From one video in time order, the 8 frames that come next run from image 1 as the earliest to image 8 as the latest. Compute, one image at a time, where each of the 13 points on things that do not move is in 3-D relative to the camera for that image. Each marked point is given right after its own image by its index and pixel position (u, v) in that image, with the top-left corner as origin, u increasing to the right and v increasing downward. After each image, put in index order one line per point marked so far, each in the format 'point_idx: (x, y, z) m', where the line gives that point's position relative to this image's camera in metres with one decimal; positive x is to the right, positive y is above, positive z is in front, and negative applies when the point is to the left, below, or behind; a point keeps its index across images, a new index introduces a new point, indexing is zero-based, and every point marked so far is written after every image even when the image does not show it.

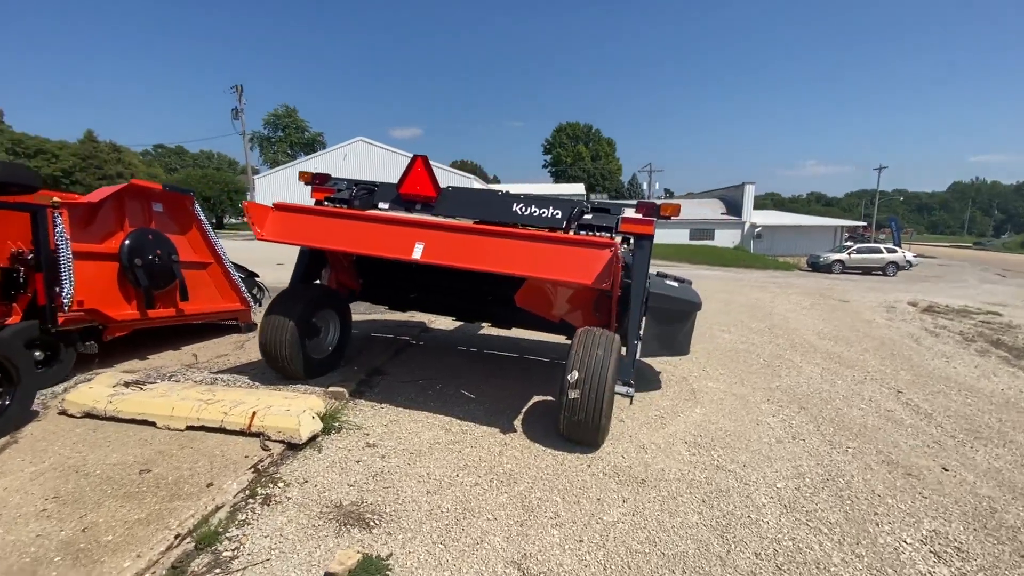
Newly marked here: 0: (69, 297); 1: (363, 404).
0: (-4.1, -0.1, +4.4) m
1: (-1.3, -1.0, +4.3) m
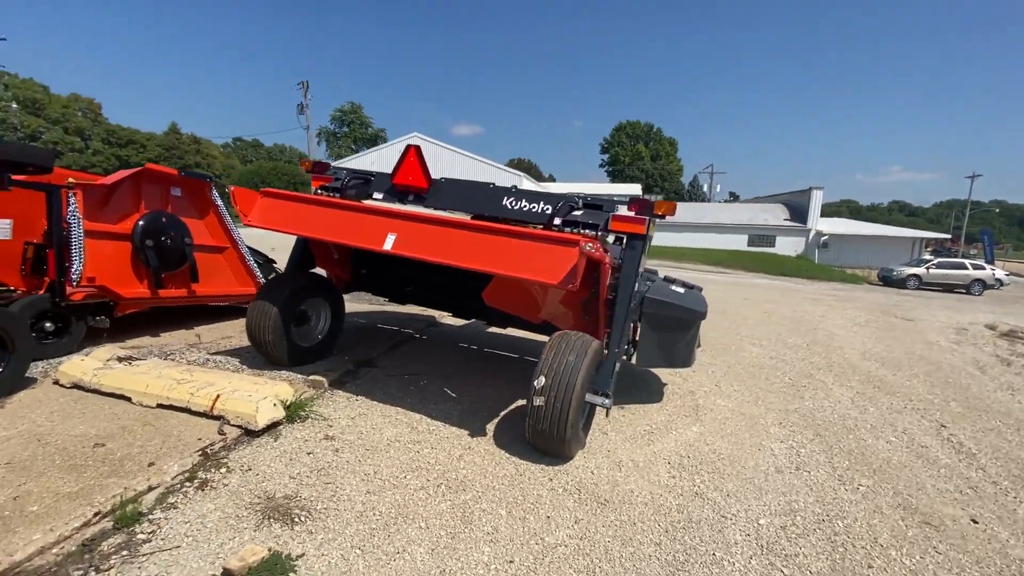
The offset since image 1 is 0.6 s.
0: (-4.2, +0.1, +4.7) m
1: (-1.5, -0.9, +4.3) m
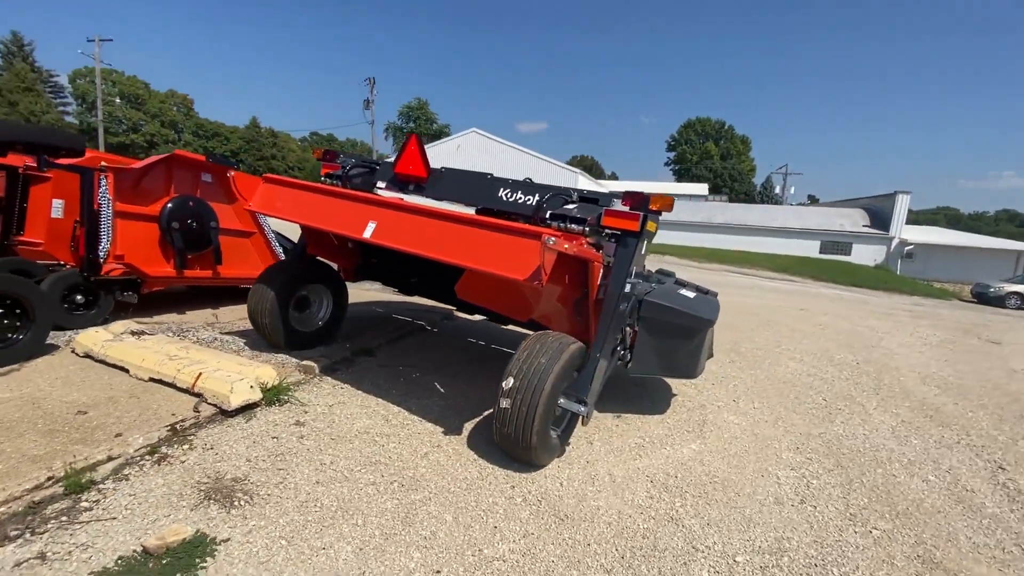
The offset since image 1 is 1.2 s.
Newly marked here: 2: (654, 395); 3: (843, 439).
0: (-4.2, +0.4, +5.0) m
1: (-1.7, -0.8, +4.3) m
2: (+1.5, -1.1, +5.0) m
3: (+3.0, -1.4, +4.5) m
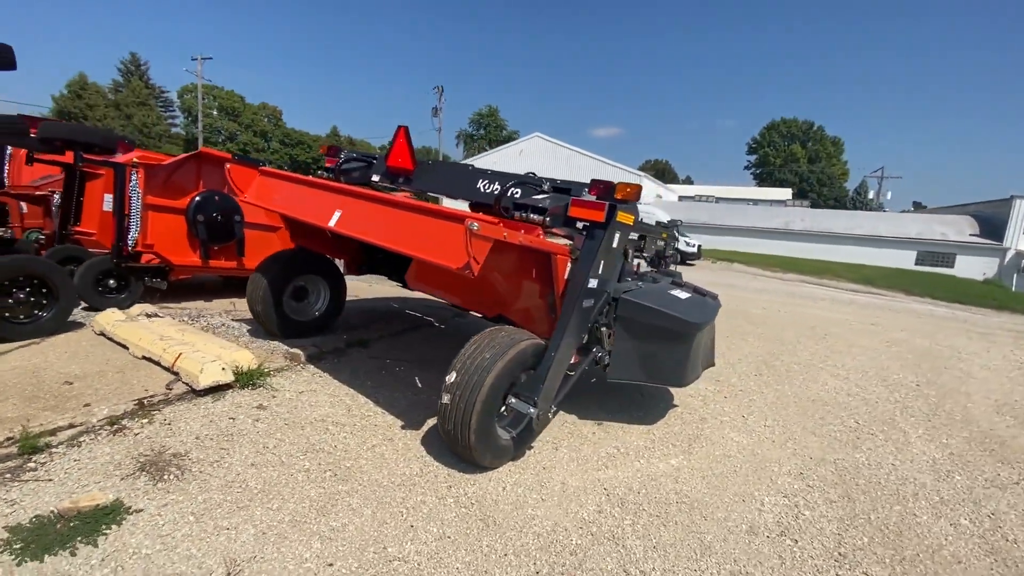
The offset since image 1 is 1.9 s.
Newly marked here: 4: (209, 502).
0: (-4.2, +0.5, +5.4) m
1: (-1.9, -0.7, +4.4) m
2: (+1.3, -1.1, +4.7) m
3: (+2.8, -1.4, +3.9) m
4: (-1.6, -1.2, +2.7) m
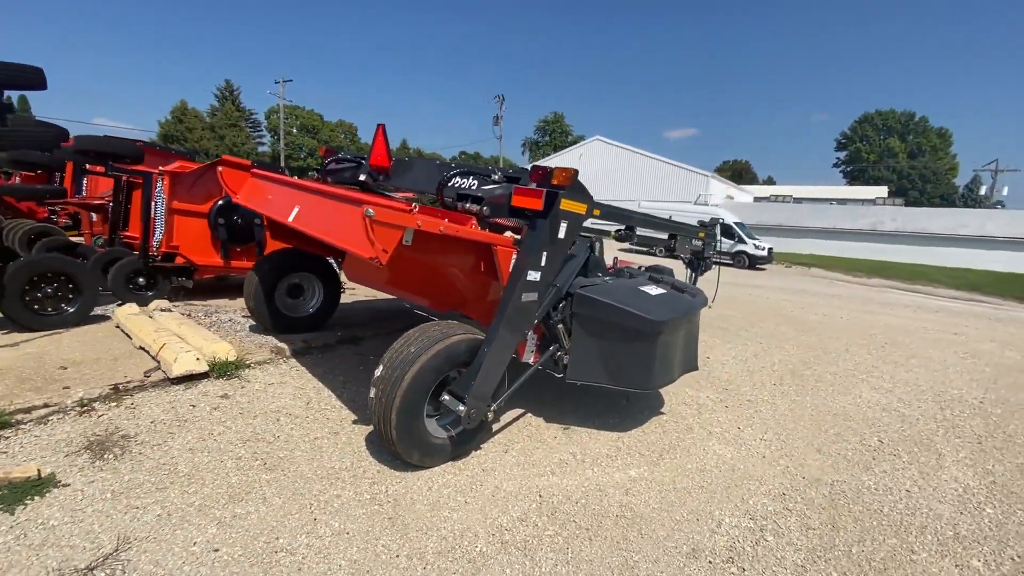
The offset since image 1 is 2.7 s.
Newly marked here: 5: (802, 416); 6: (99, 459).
0: (-4.3, +0.6, +5.9) m
1: (-2.1, -0.7, +4.5) m
2: (+1.1, -1.1, +4.3) m
3: (+2.4, -1.4, +3.3) m
4: (-2.2, -1.1, +2.8) m
5: (+2.7, -1.2, +4.5) m
6: (-2.5, -1.0, +2.9) m
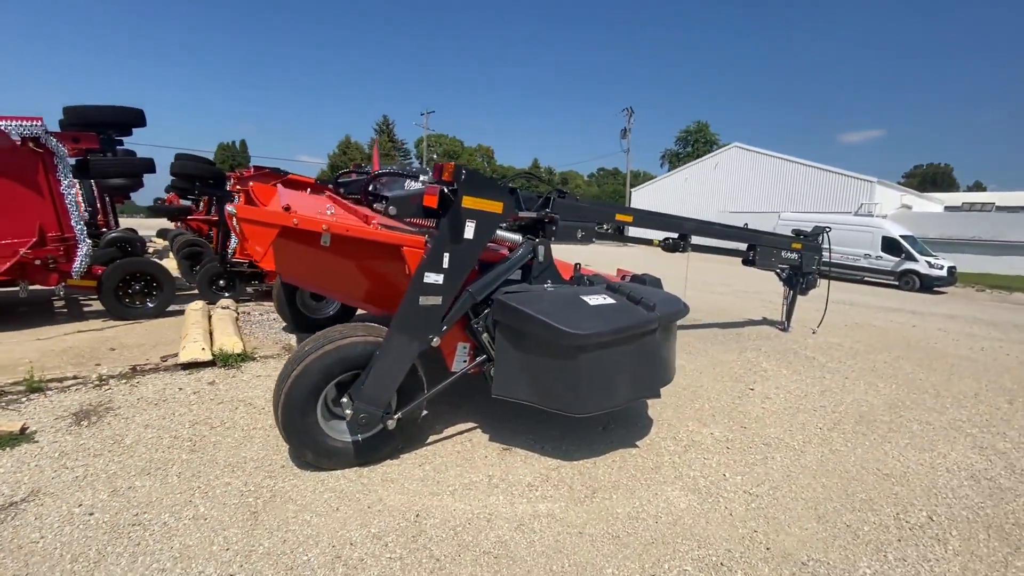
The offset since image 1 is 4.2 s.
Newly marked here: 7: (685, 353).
0: (-3.9, +0.5, +6.9) m
1: (-2.3, -0.7, +4.9) m
2: (+0.7, -1.2, +3.8) m
3: (+1.7, -1.5, +2.4) m
4: (-2.8, -1.1, +3.2) m
5: (+2.3, -1.3, +3.5) m
6: (-3.1, -1.0, +3.5) m
7: (+2.2, -0.8, +6.2) m
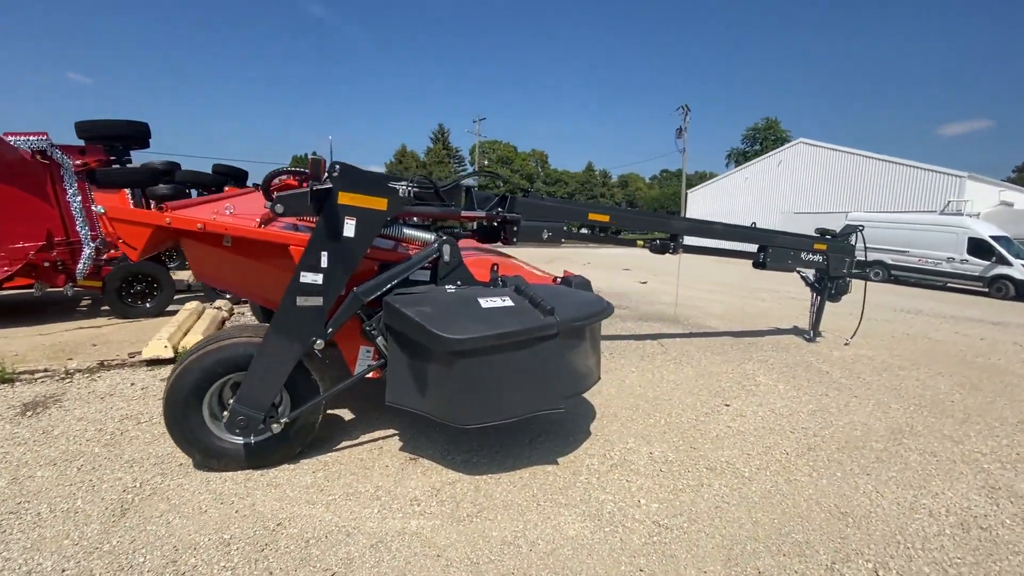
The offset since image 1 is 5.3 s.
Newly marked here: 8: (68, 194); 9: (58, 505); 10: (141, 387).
0: (-4.0, +0.5, +7.2) m
1: (-2.7, -0.7, +5.0) m
2: (+0.1, -1.2, +3.5) m
3: (+0.9, -1.5, +2.0) m
4: (-3.5, -1.0, +3.4) m
5: (+1.6, -1.3, +3.0) m
6: (-3.7, -1.0, +3.7) m
7: (+1.9, -0.9, +5.7) m
8: (-5.1, +1.1, +5.7) m
9: (-2.5, -1.2, +2.8) m
10: (-3.2, -0.9, +4.2) m
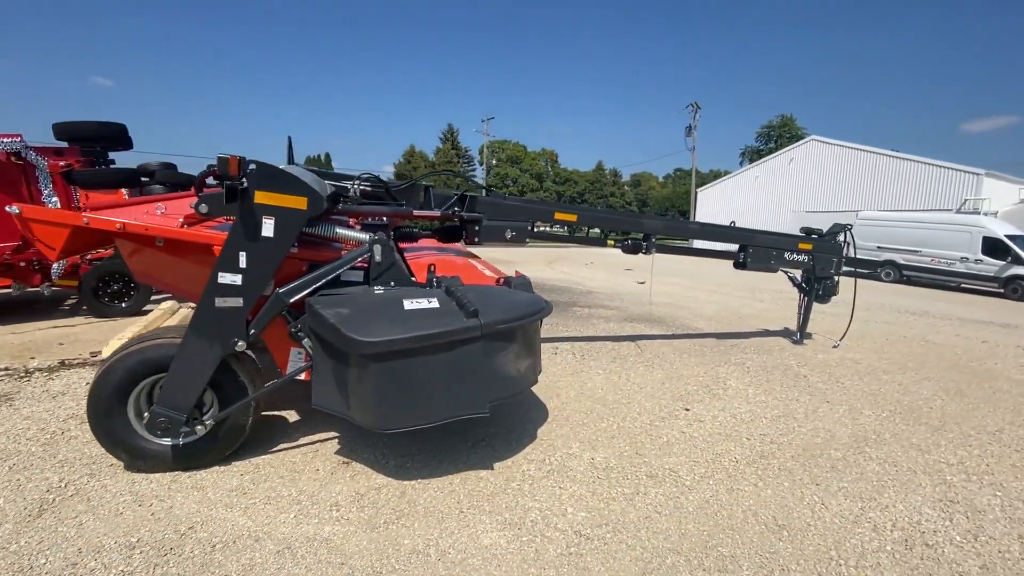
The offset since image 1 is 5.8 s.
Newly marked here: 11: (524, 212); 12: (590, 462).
0: (-4.4, +0.5, +7.3) m
1: (-3.1, -0.7, +5.0) m
2: (-0.4, -1.2, +3.4) m
3: (+0.4, -1.5, +1.9) m
4: (-3.9, -1.0, +3.5) m
5: (+1.2, -1.3, +2.9) m
6: (-4.1, -1.0, +3.7) m
7: (+1.5, -0.9, +5.6) m
8: (-5.5, +1.1, +5.7) m
9: (-3.0, -1.2, +2.8) m
10: (-3.6, -0.9, +4.3) m
11: (+0.1, +0.8, +5.0) m
12: (+0.6, -1.2, +3.4) m
